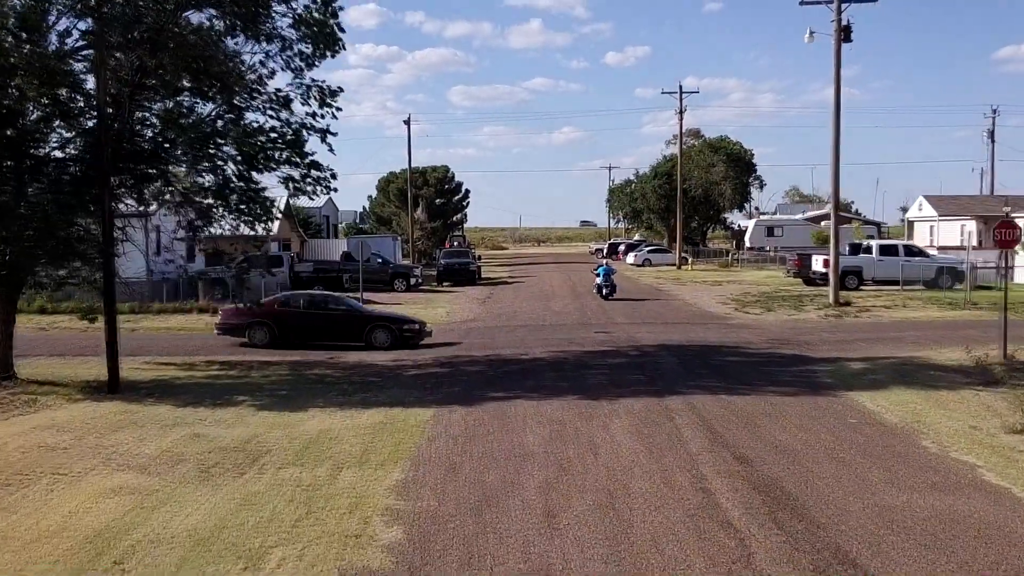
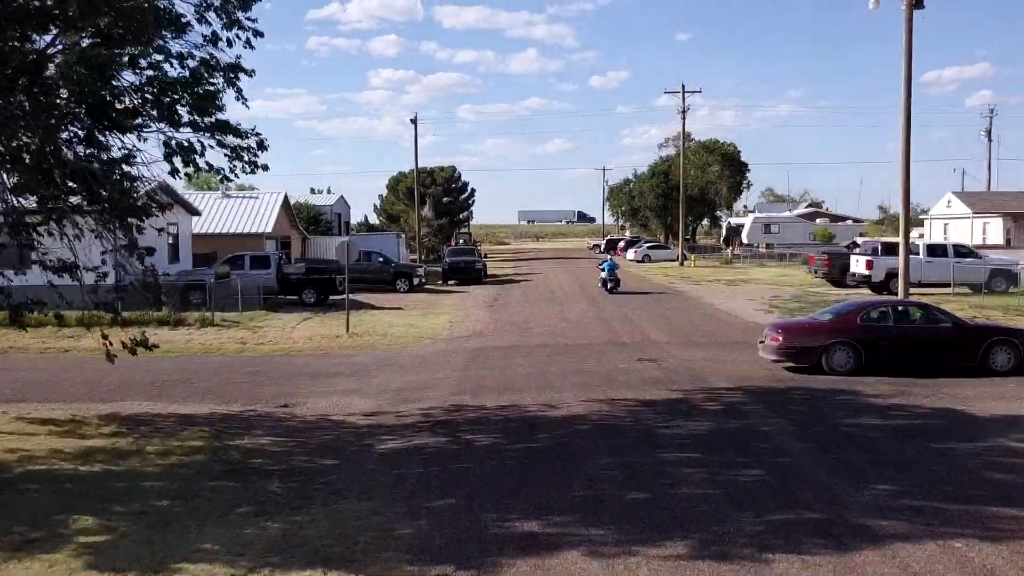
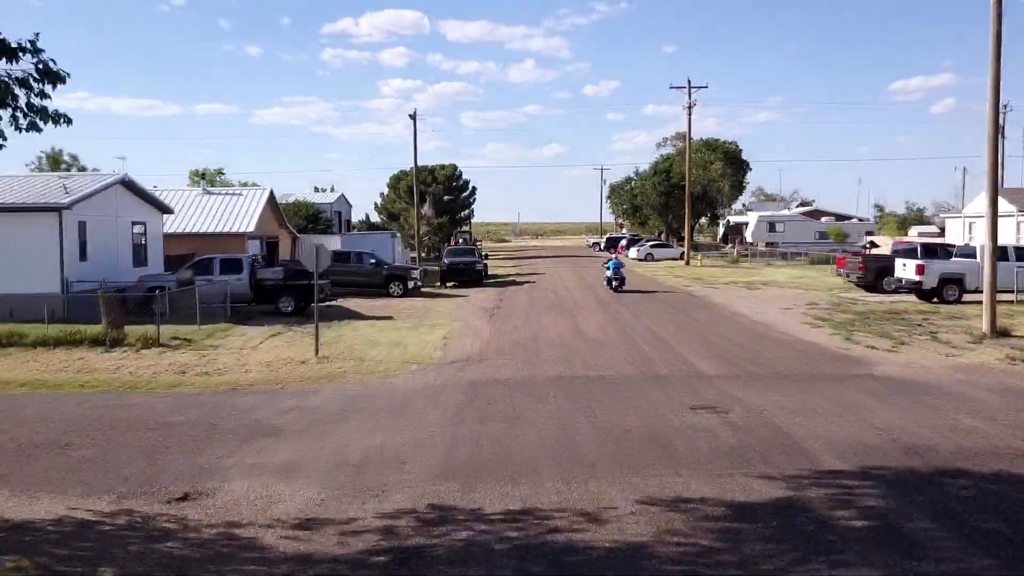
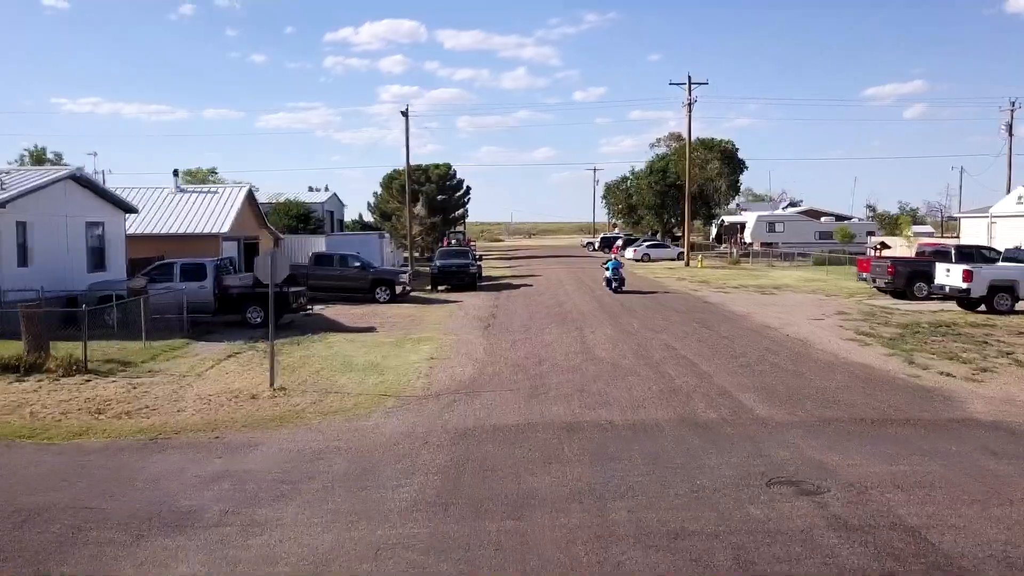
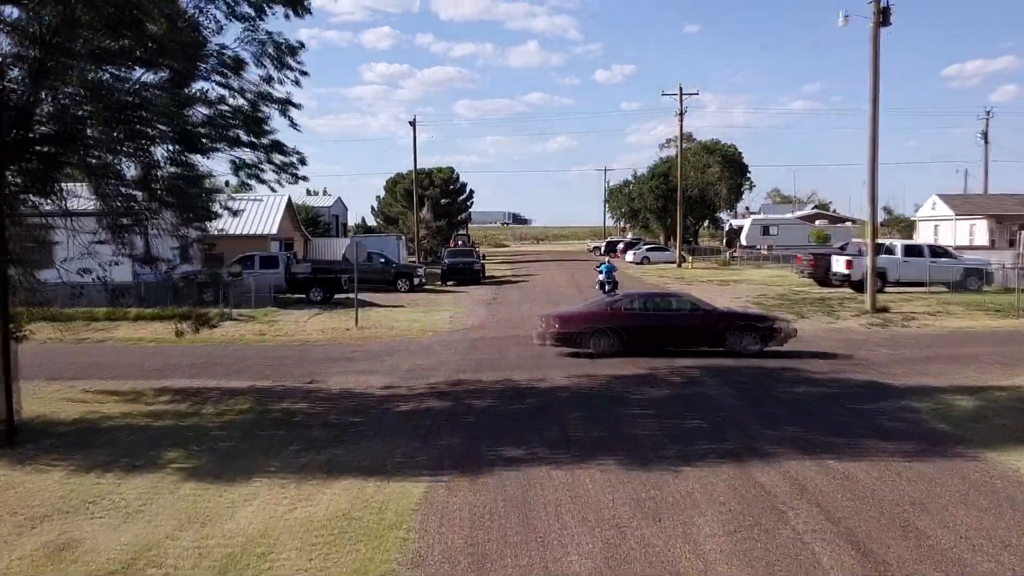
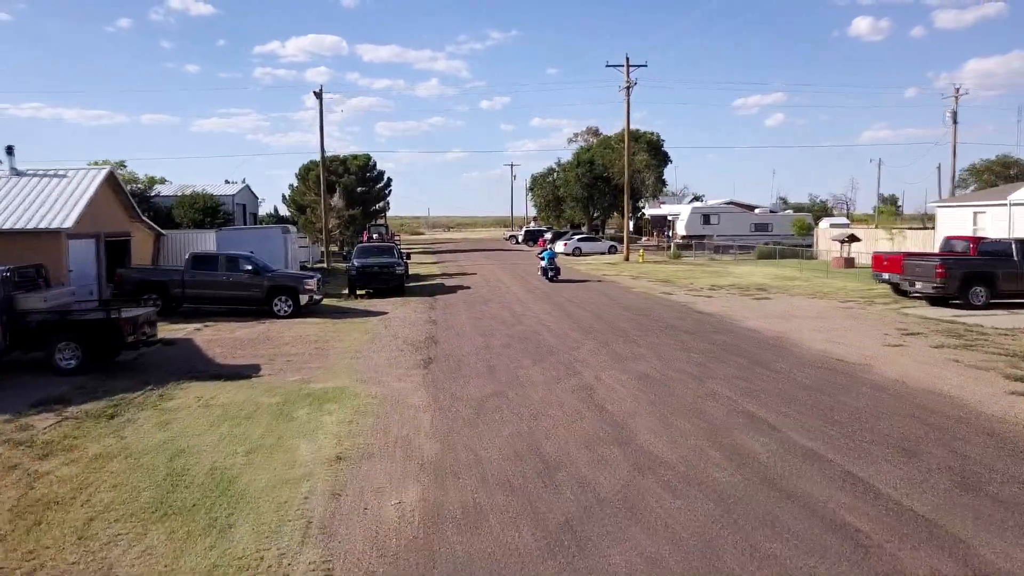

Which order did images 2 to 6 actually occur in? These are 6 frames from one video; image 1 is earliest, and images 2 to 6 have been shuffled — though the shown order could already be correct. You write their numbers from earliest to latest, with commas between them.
5, 2, 3, 4, 6
